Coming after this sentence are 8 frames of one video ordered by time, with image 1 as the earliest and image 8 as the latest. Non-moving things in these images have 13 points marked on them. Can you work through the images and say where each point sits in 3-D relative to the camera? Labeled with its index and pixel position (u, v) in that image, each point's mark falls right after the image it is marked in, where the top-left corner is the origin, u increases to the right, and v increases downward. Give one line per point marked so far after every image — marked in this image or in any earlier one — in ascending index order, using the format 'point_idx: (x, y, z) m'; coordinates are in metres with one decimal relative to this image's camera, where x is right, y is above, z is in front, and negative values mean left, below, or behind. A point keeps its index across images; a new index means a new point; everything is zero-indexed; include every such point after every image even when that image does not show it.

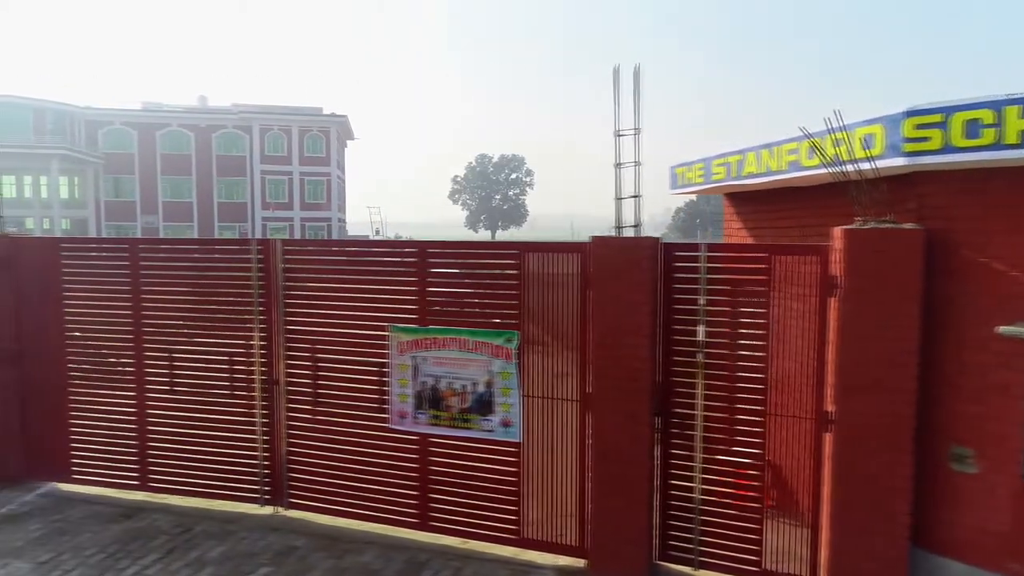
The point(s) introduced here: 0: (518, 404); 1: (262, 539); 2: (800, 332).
0: (0.0, -0.8, +4.8) m
1: (-1.9, -1.9, +5.2) m
2: (+1.8, -0.3, +4.3) m
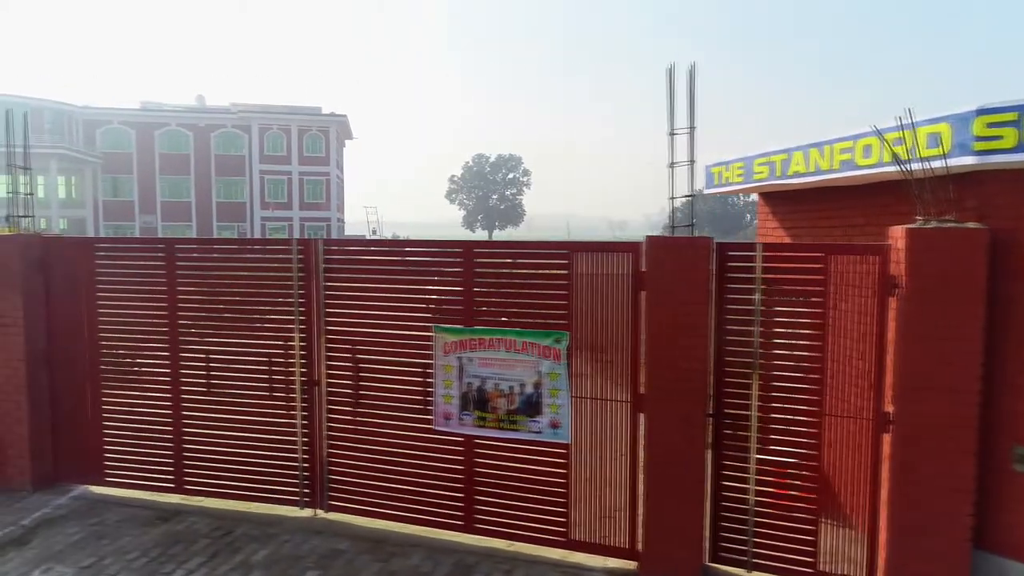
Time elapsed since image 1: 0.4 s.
0: (+0.4, -0.8, +4.8) m
1: (-1.5, -1.9, +5.1) m
2: (+2.1, -0.3, +4.2) m
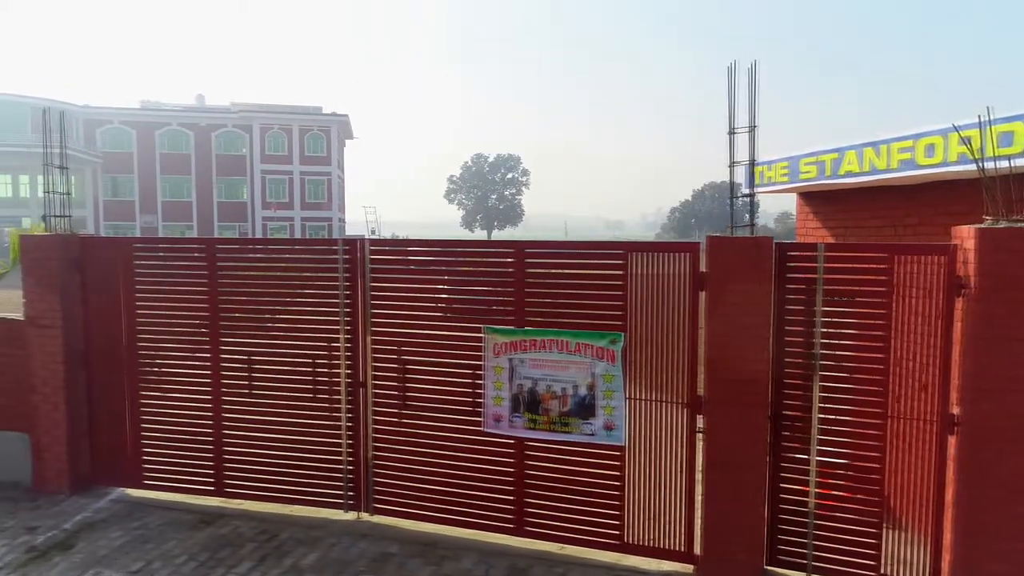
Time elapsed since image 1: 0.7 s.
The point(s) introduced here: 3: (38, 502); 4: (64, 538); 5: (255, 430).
0: (+0.8, -0.8, +4.8) m
1: (-1.2, -1.9, +5.1) m
2: (+2.5, -0.3, +4.2) m
3: (-4.0, -1.8, +5.8) m
4: (-3.3, -1.9, +5.2) m
5: (-2.1, -1.2, +5.7) m
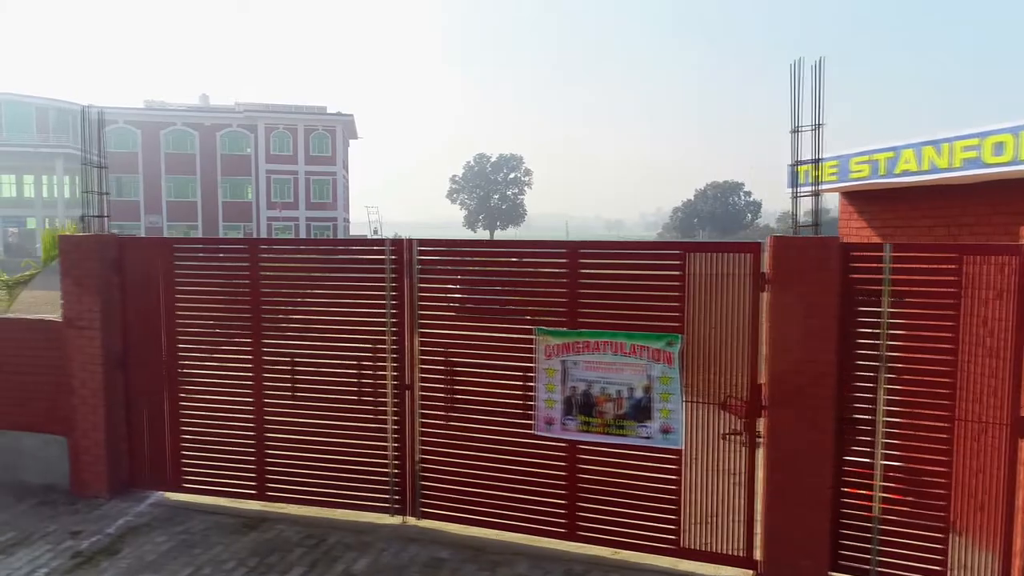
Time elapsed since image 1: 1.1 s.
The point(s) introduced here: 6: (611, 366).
0: (+1.1, -0.8, +4.7) m
1: (-0.8, -1.9, +5.0) m
2: (+2.9, -0.3, +4.1) m
3: (-3.6, -1.8, +5.8) m
4: (-3.0, -1.9, +5.1) m
5: (-1.7, -1.2, +5.6) m
6: (+0.7, -0.5, +4.8) m
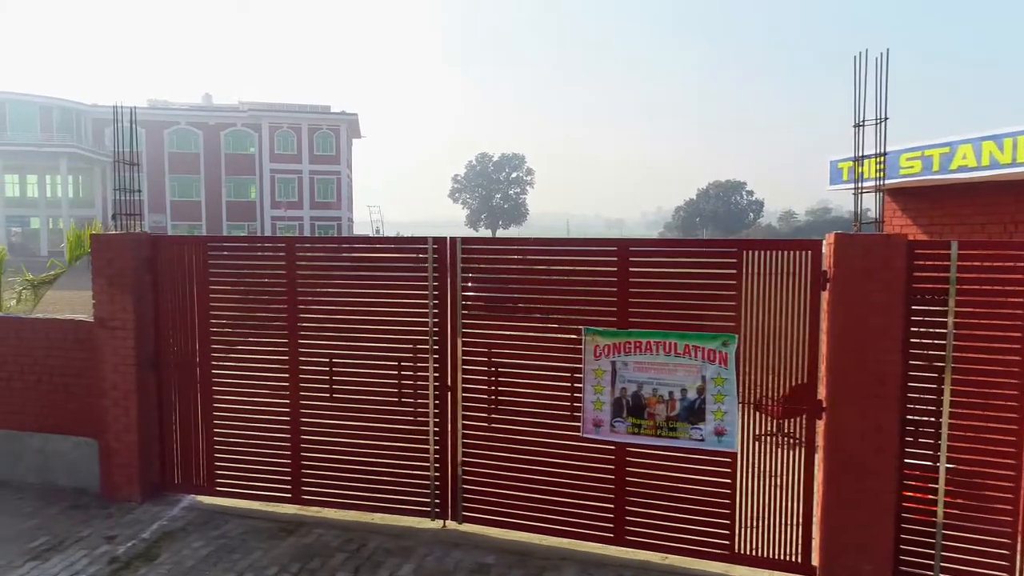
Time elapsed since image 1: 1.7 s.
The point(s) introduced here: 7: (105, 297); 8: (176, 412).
0: (+1.5, -0.8, +4.6) m
1: (-0.4, -1.9, +4.9) m
2: (+3.2, -0.3, +4.0) m
3: (-3.3, -1.8, +5.7) m
4: (-2.6, -1.9, +5.0) m
5: (-1.4, -1.2, +5.5) m
6: (+1.0, -0.5, +4.7) m
7: (-3.3, -0.1, +5.7) m
8: (-2.8, -1.0, +5.8) m
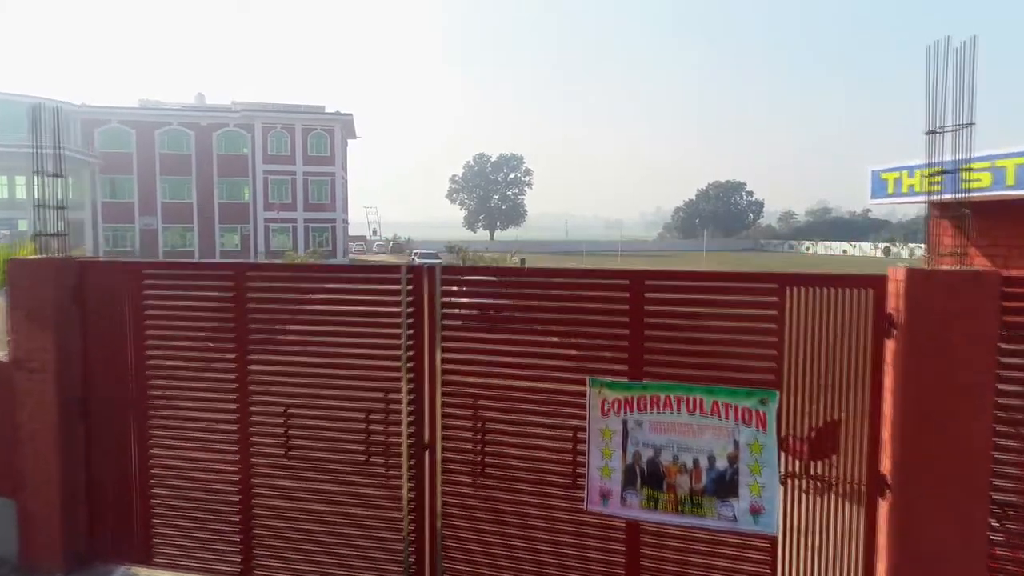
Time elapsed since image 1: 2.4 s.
0: (+1.4, -1.0, +3.7) m
1: (-0.5, -2.1, +4.0) m
2: (+3.1, -0.5, +3.1) m
3: (-3.3, -2.0, +4.8) m
4: (-2.7, -2.1, +4.1) m
5: (-1.5, -1.4, +4.6) m
6: (+1.0, -0.8, +3.8) m
7: (-3.4, -0.3, +4.8) m
8: (-2.9, -1.3, +4.9) m
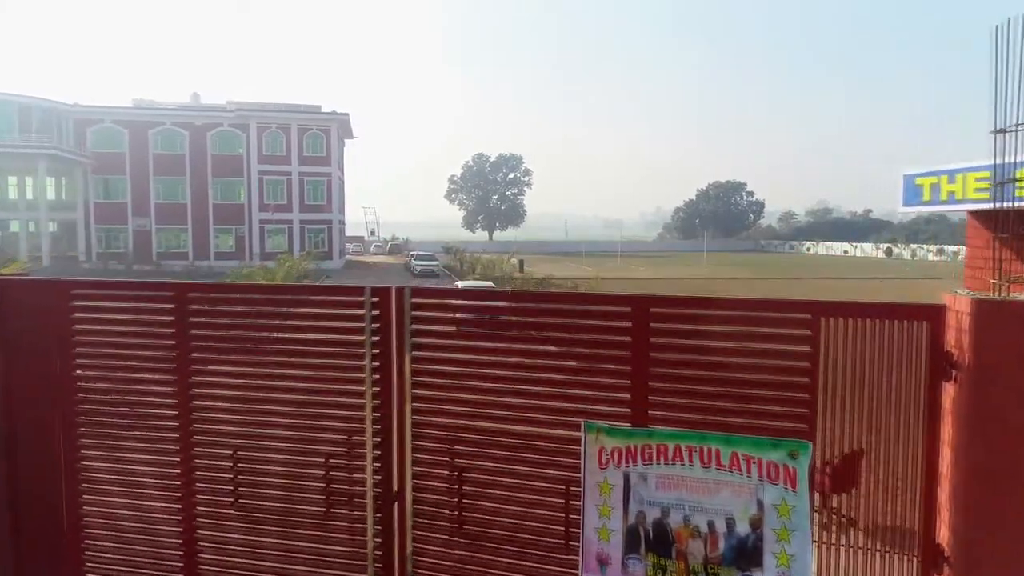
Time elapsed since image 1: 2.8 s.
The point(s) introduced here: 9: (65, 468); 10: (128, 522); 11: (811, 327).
0: (+1.3, -1.2, +3.1) m
1: (-0.6, -2.3, +3.4) m
2: (+3.0, -0.6, +2.5) m
3: (-3.4, -2.2, +4.2) m
4: (-2.8, -2.2, +3.5) m
5: (-1.5, -1.5, +4.0) m
6: (+0.9, -0.9, +3.2) m
7: (-3.5, -0.4, +4.2) m
8: (-3.0, -1.4, +4.3) m
9: (-2.7, -1.1, +4.2) m
10: (-2.3, -1.4, +4.1) m
11: (+1.3, -0.2, +3.0) m
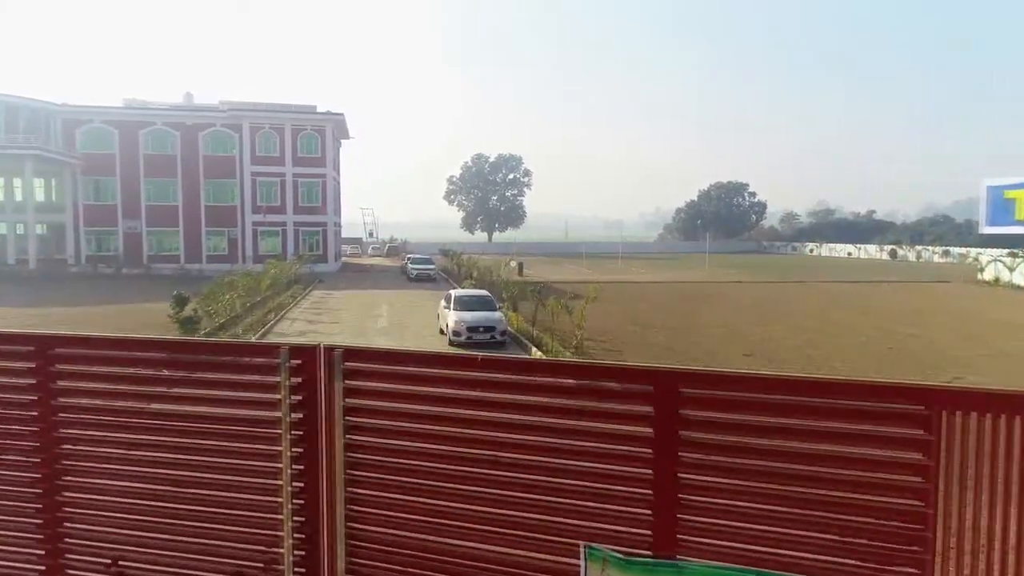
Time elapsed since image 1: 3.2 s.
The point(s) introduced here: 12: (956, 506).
0: (+1.2, -1.4, +2.1) m
1: (-0.7, -2.5, +2.4) m
2: (+2.9, -0.9, +1.5) m
3: (-3.5, -2.4, +3.1) m
4: (-2.9, -2.5, +2.5) m
5: (-1.7, -1.8, +3.0) m
6: (+0.8, -1.1, +2.2) m
7: (-3.6, -0.7, +3.2) m
8: (-3.1, -1.6, +3.3) m
9: (-2.8, -1.3, +3.2) m
10: (-2.4, -1.6, +3.1) m
11: (+1.2, -0.4, +2.0) m
12: (+1.3, -0.7, +2.0) m
